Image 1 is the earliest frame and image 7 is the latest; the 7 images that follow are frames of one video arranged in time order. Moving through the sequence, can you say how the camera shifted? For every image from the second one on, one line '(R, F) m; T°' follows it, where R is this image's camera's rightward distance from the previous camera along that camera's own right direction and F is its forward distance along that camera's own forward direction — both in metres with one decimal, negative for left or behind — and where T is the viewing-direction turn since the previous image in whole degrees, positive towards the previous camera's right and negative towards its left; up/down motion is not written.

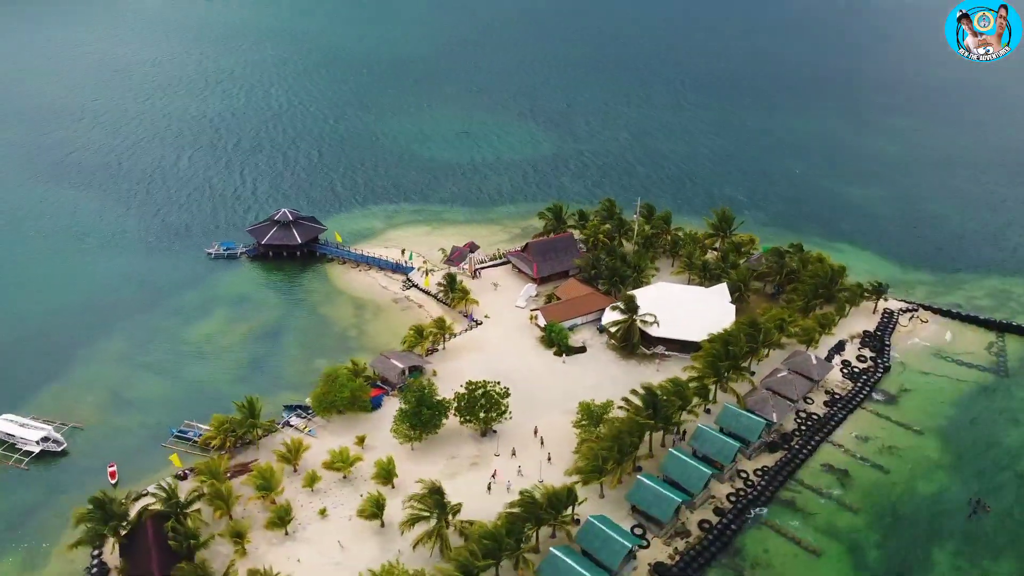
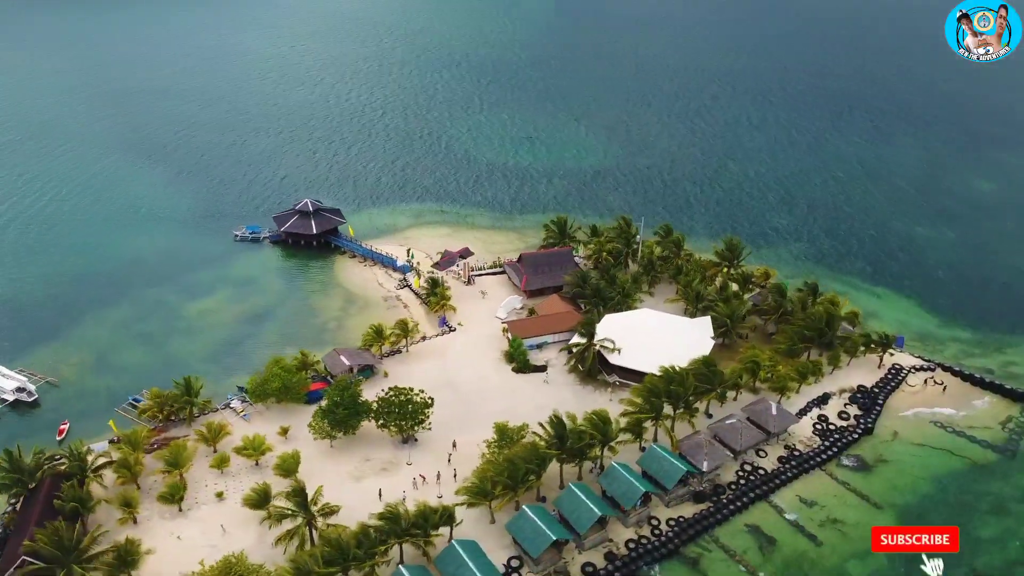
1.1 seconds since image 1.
(+12.7, +2.2) m; -10°
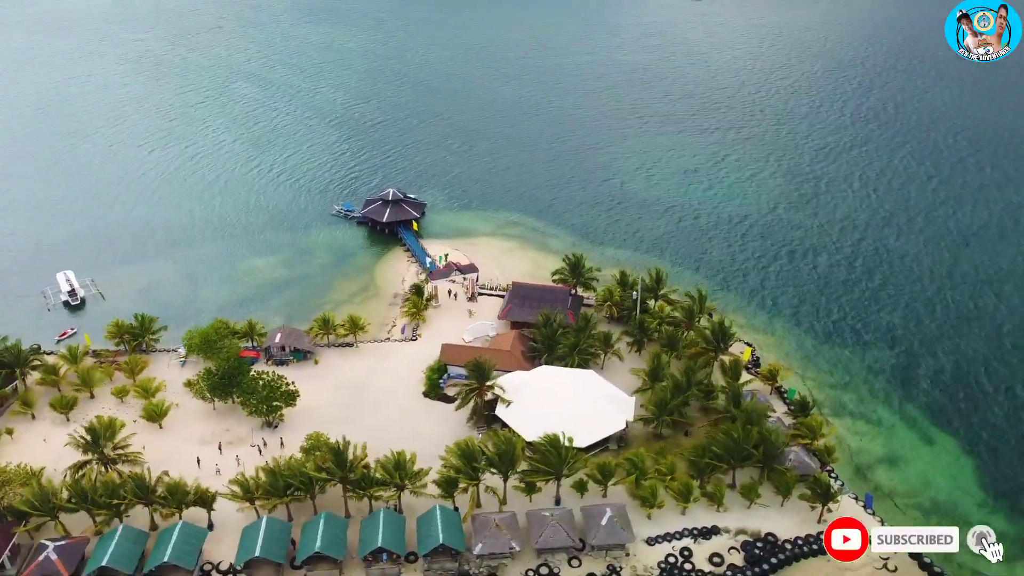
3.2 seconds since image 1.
(+26.6, +8.4) m; -24°
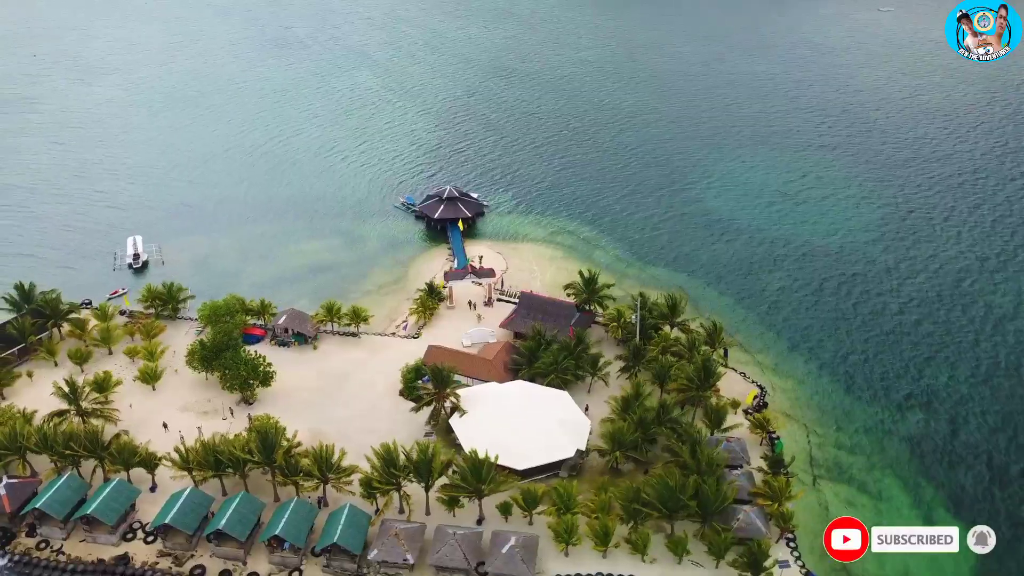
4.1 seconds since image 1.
(+12.2, +2.5) m; -12°
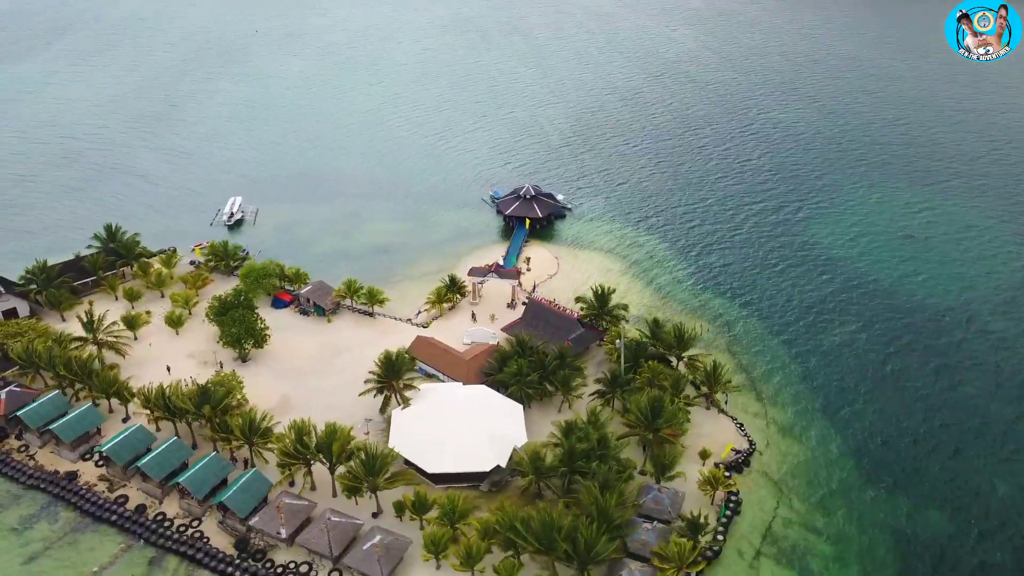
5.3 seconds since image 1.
(+15.7, +3.6) m; -16°
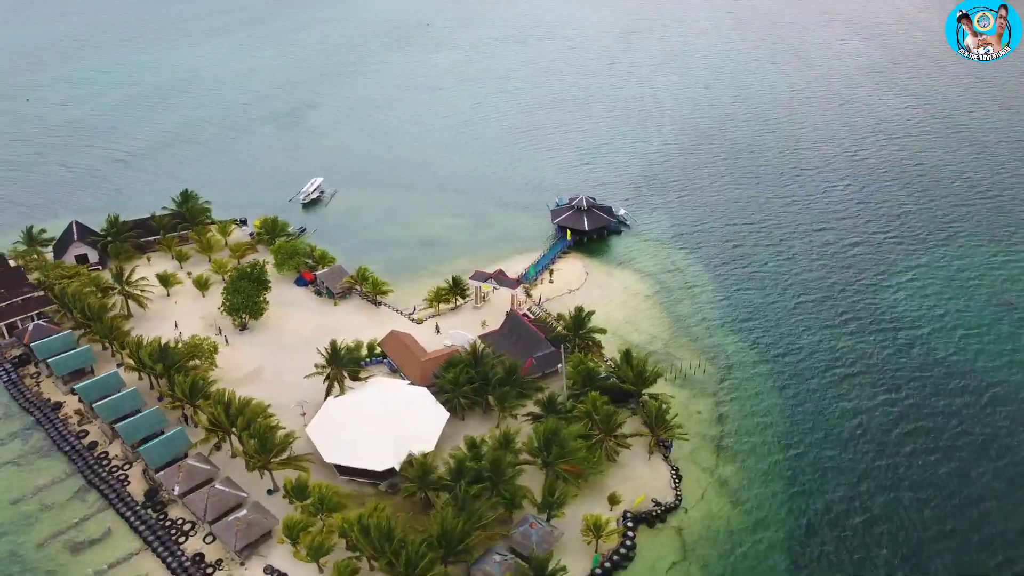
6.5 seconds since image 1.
(+16.0, +2.7) m; -15°
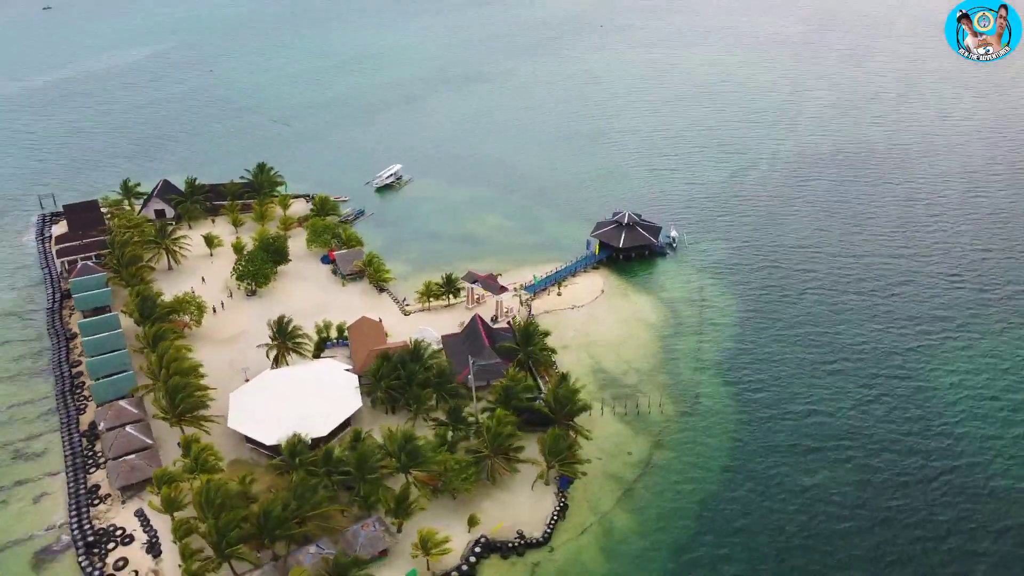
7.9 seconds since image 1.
(+17.9, +3.5) m; -16°
